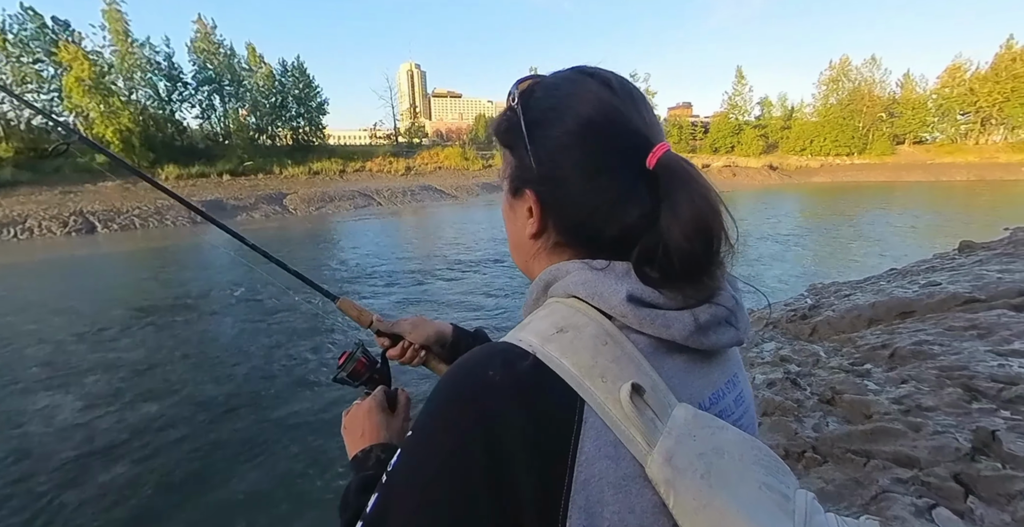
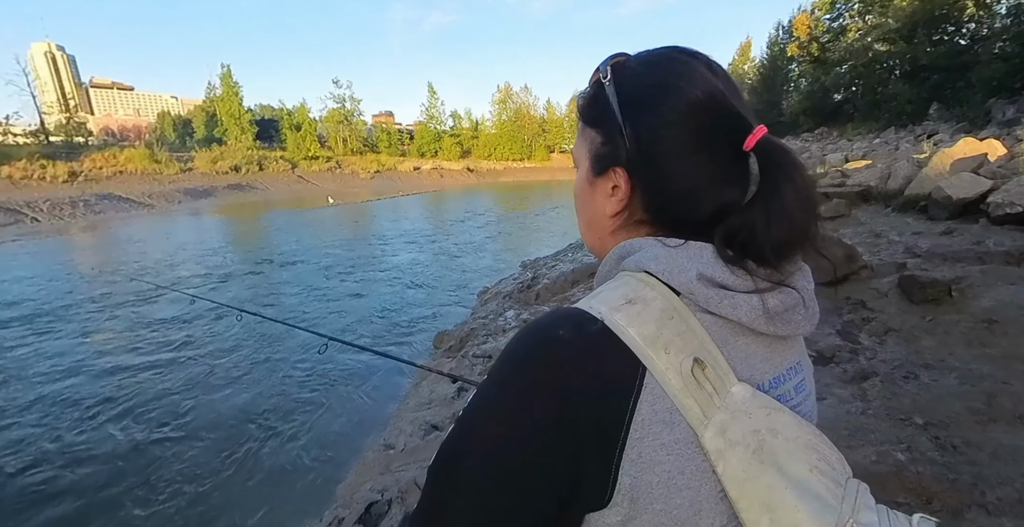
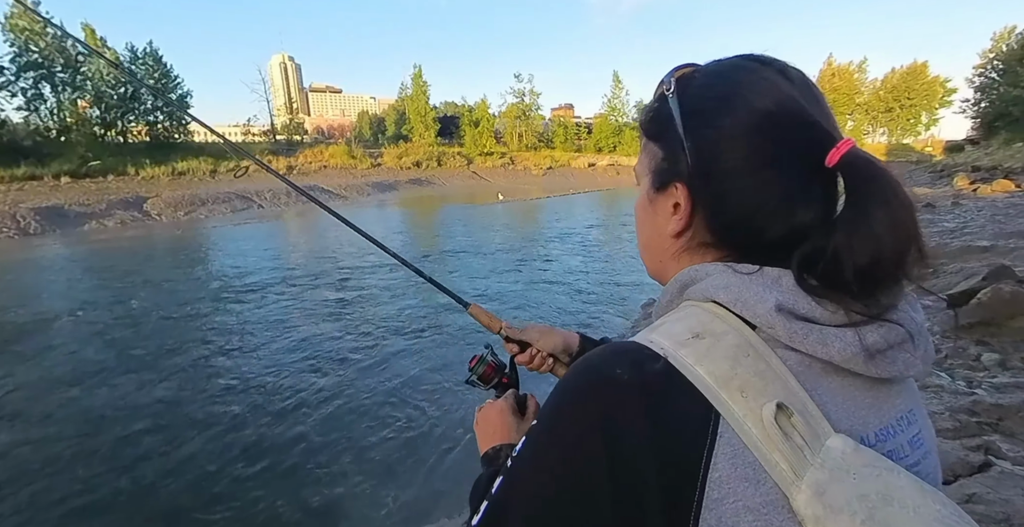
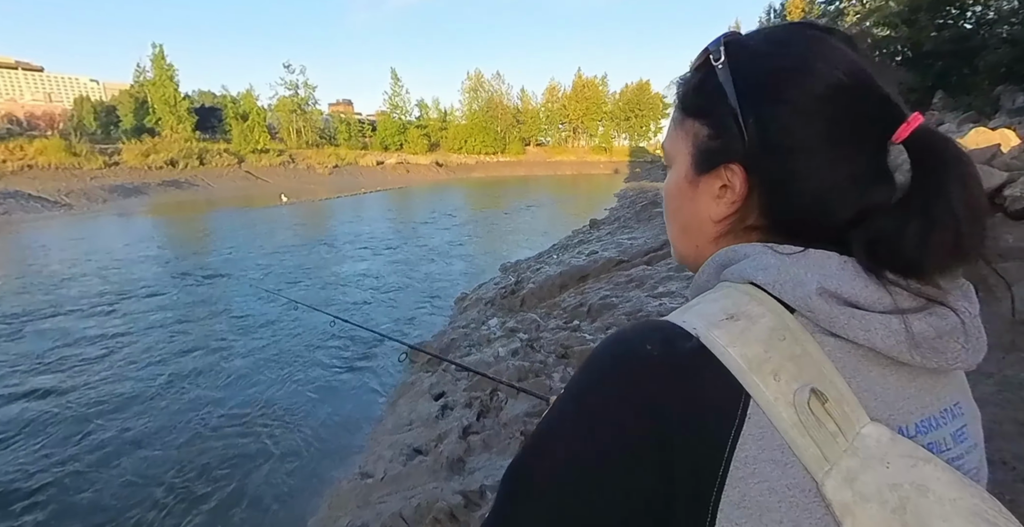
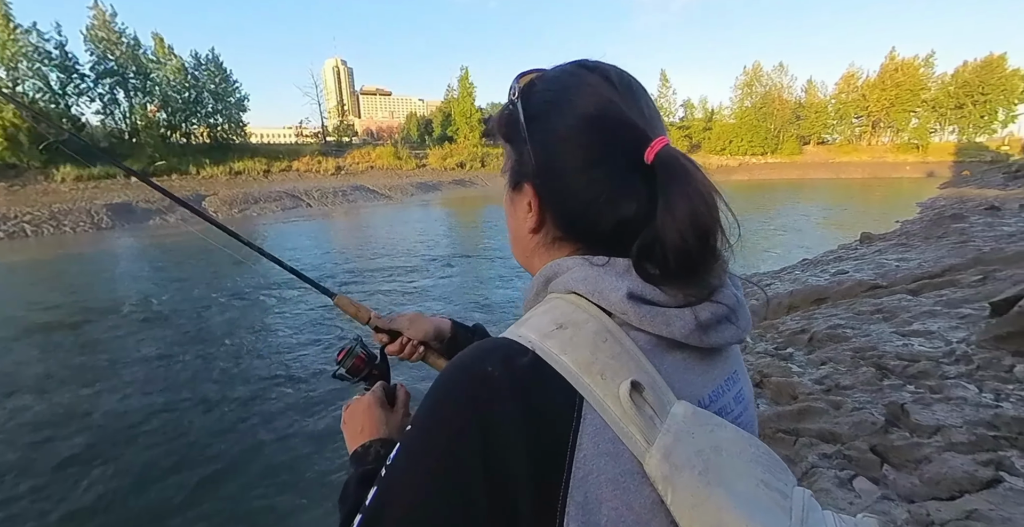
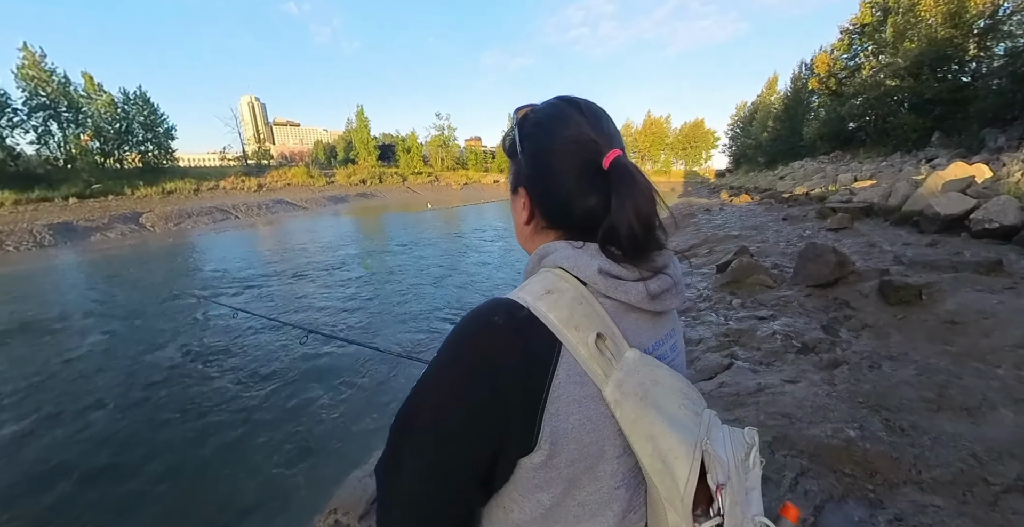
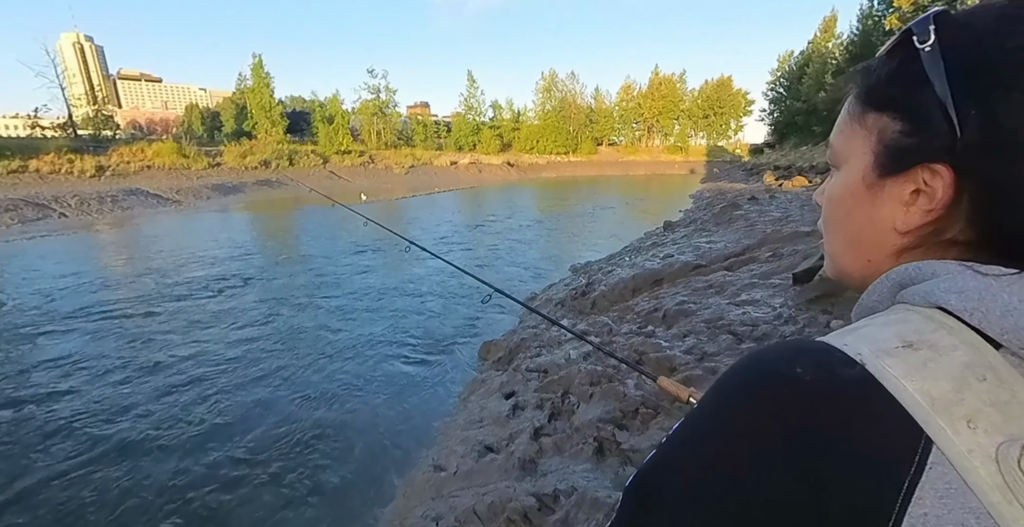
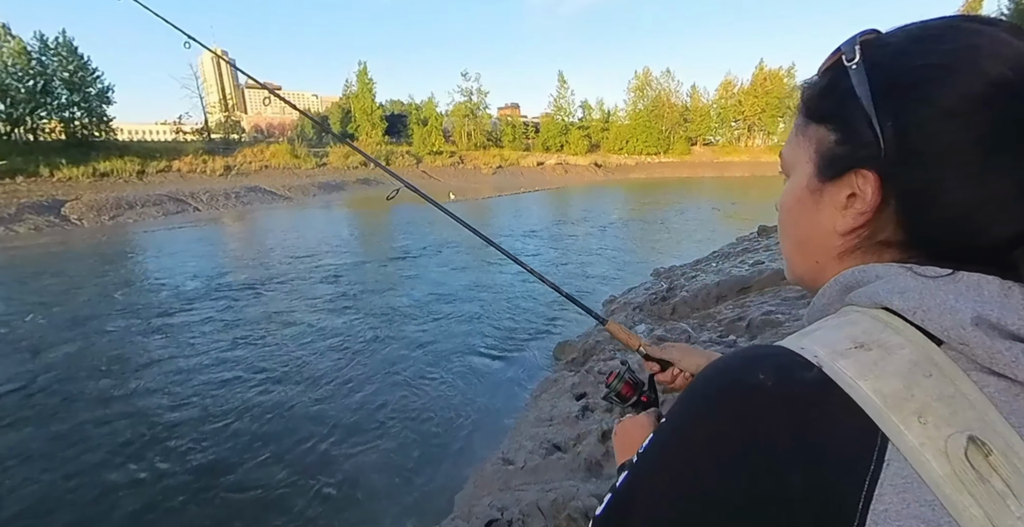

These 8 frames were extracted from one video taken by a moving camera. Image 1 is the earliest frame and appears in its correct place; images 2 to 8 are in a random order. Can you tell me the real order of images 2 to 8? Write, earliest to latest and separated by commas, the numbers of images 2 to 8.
5, 3, 8, 7, 4, 2, 6
